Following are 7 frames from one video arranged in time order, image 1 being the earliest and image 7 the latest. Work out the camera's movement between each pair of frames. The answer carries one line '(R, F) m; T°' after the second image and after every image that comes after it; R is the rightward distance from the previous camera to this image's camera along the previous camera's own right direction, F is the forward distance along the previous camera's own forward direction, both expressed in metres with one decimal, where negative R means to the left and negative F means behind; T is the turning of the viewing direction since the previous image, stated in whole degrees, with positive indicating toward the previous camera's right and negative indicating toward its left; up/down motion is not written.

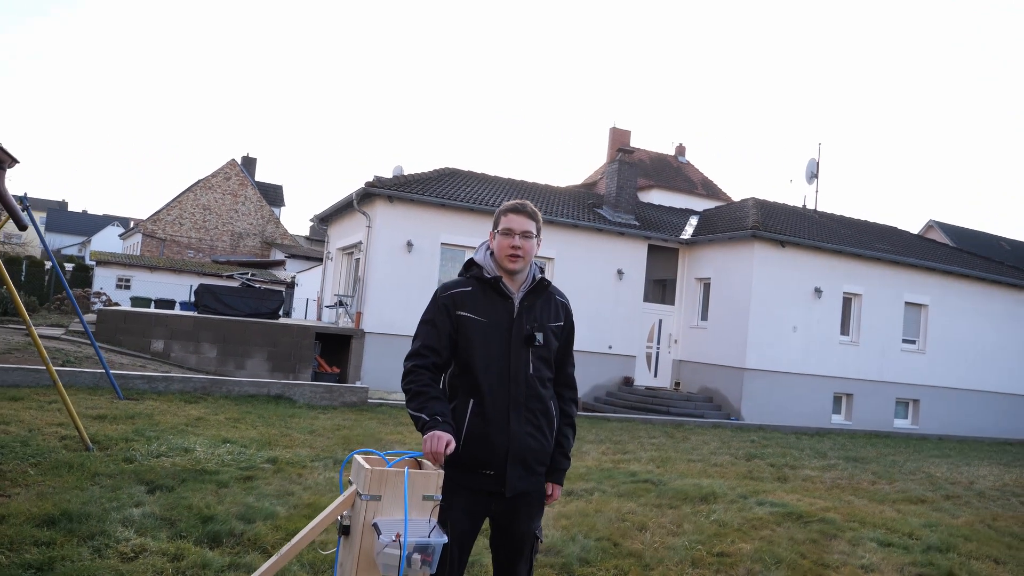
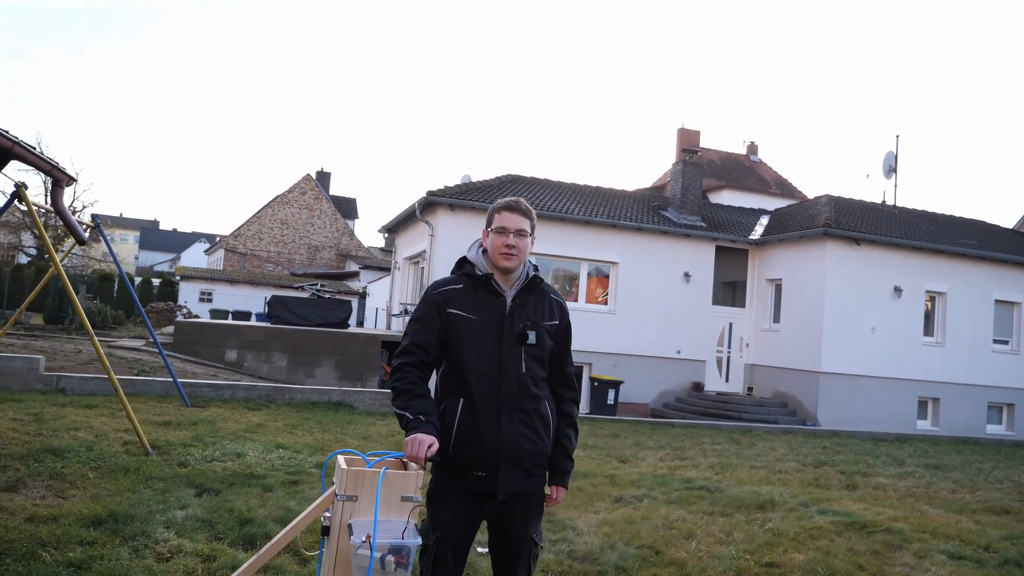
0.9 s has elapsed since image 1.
(+0.3, +0.1) m; -6°
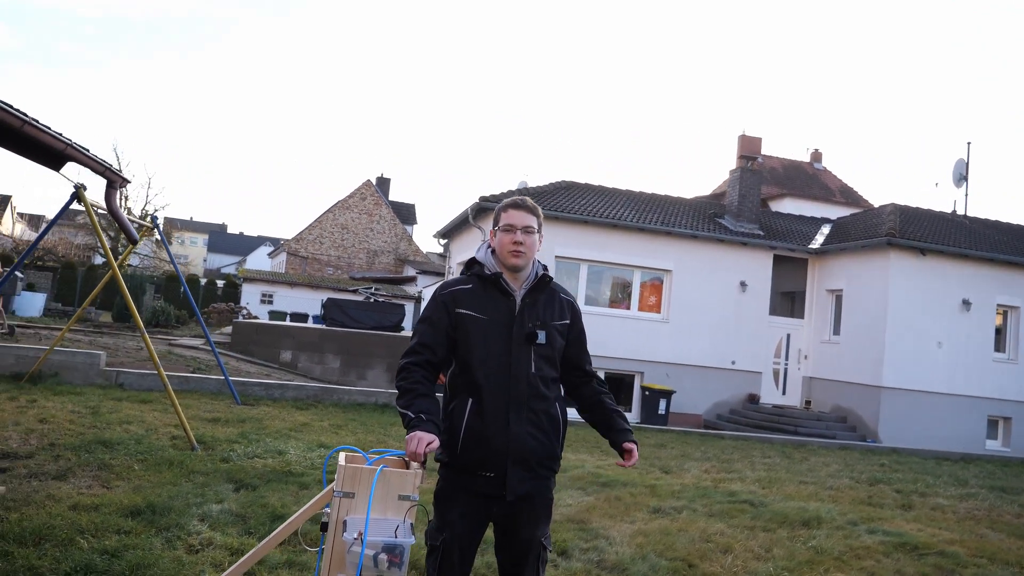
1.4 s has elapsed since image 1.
(+0.2, 0.0) m; -4°
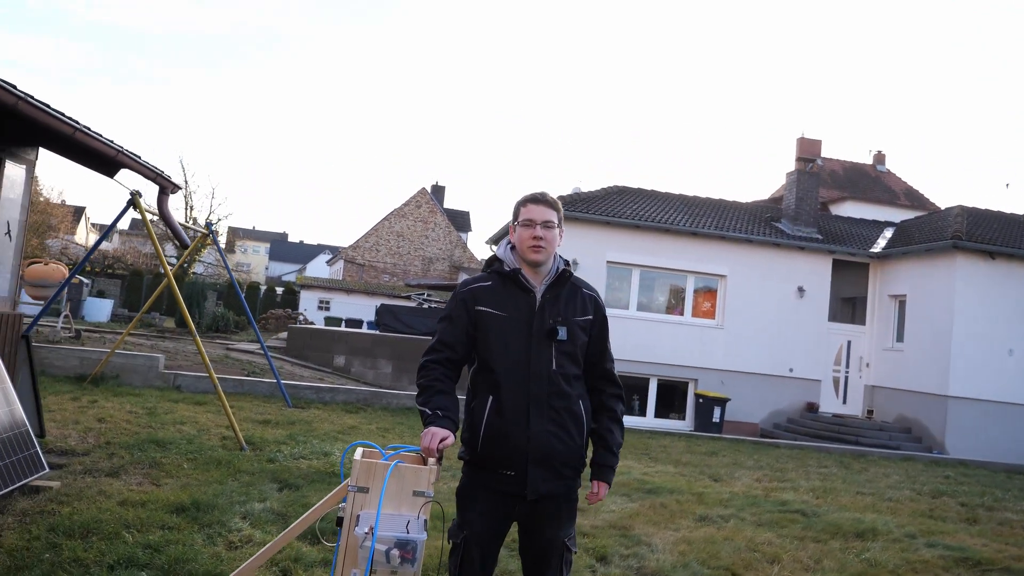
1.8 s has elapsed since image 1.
(+0.1, 0.0) m; -4°
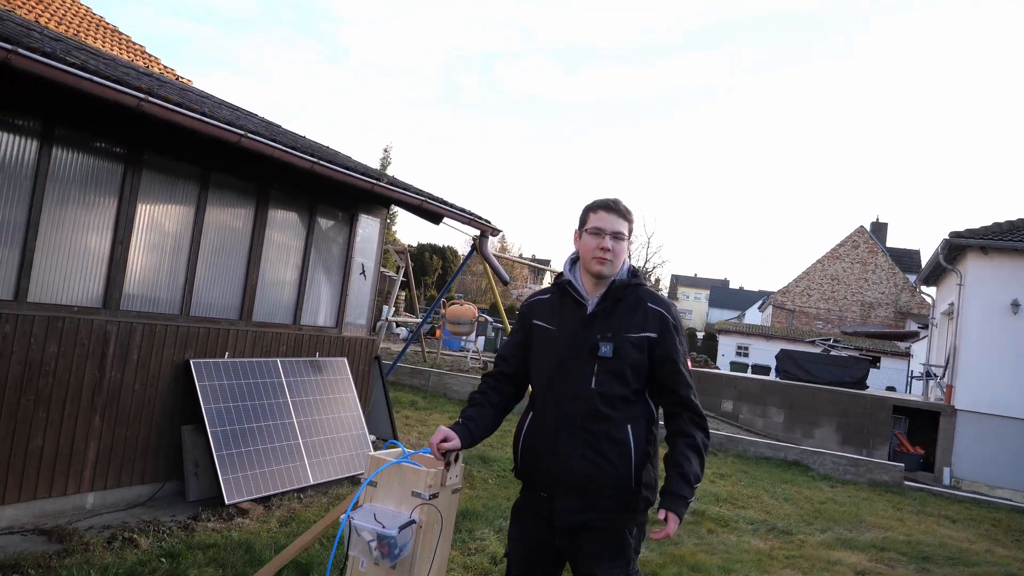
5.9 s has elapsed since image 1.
(+1.3, +0.5) m; -34°
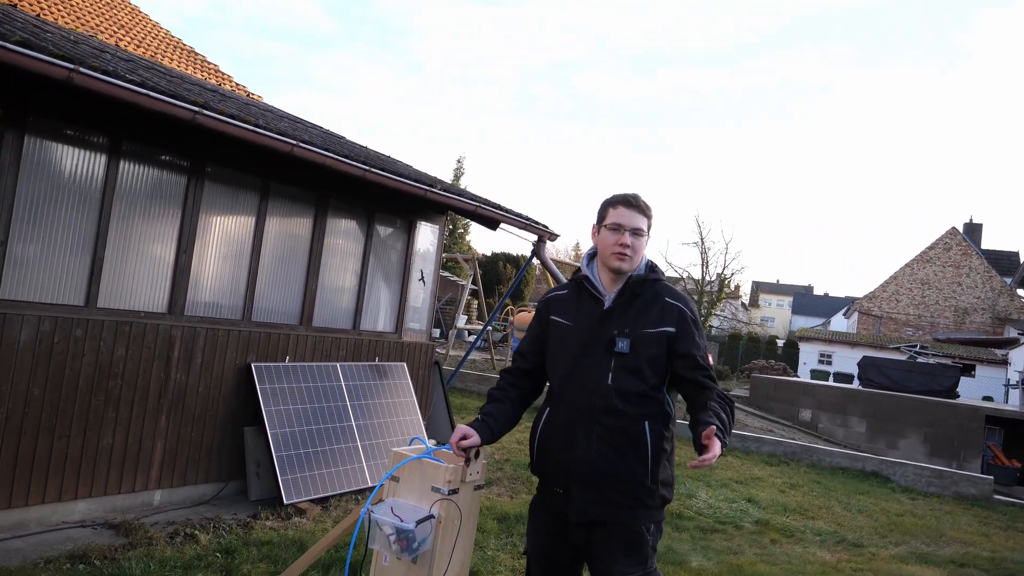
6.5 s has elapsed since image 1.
(+0.2, 0.0) m; -6°
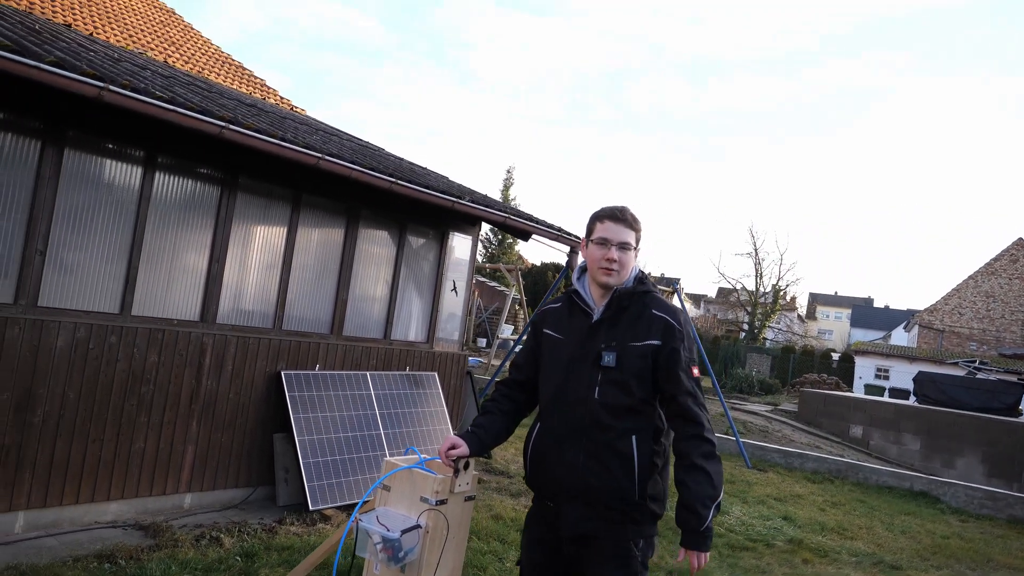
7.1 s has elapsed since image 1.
(+0.2, 0.0) m; -4°
